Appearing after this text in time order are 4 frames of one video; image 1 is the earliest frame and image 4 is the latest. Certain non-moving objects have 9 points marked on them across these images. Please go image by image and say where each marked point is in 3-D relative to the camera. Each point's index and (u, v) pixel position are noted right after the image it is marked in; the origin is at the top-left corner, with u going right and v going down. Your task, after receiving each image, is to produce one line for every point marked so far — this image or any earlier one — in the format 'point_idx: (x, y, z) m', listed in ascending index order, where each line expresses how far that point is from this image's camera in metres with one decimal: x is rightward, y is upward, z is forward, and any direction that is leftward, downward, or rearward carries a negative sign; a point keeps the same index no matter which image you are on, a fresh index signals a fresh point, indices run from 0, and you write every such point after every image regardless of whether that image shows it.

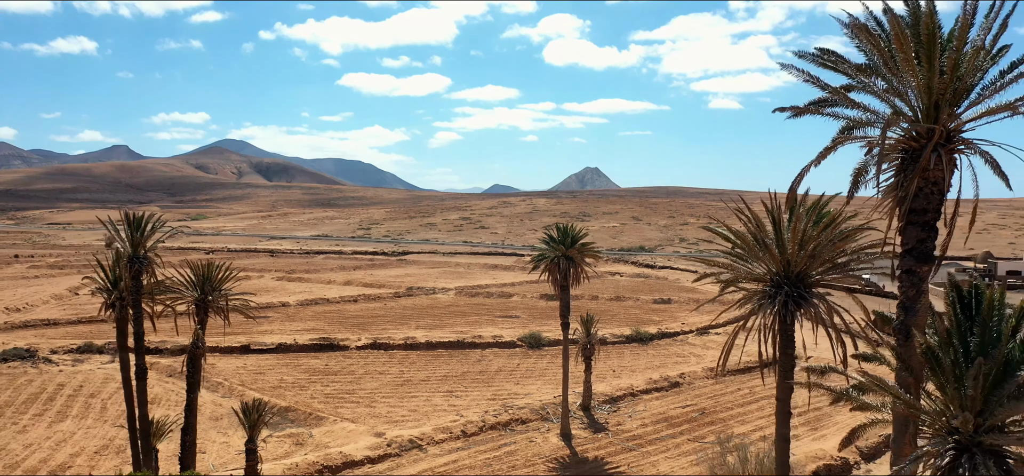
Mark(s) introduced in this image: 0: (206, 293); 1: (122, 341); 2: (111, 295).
0: (-7.8, -1.4, +15.5) m
1: (-9.7, -2.6, +15.3) m
2: (-9.8, -1.4, +14.9) m
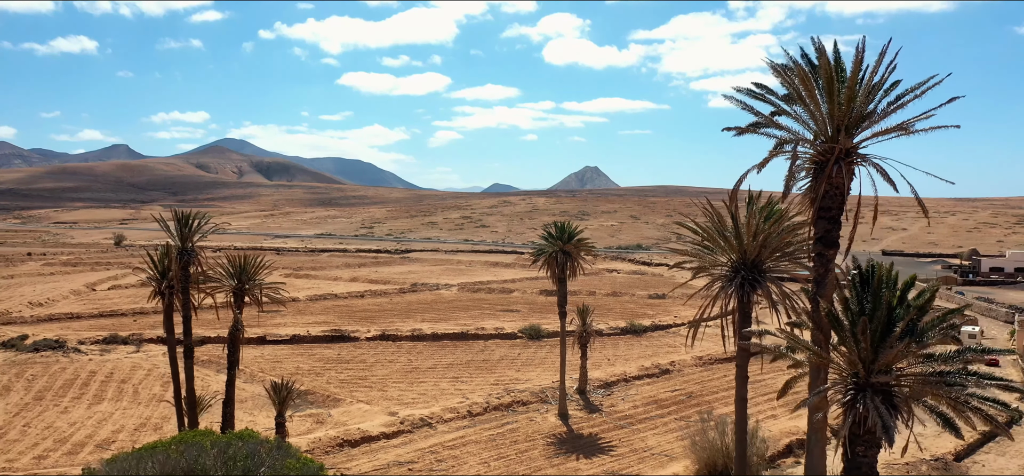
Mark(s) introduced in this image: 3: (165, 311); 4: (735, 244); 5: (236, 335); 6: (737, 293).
0: (-7.7, -1.3, +17.4) m
1: (-9.7, -2.4, +17.2) m
2: (-9.7, -1.2, +16.8) m
3: (-9.8, -2.0, +17.1) m
4: (+4.4, -0.1, +12.1) m
5: (-7.9, -2.8, +17.4) m
6: (+4.4, -1.1, +12.0) m
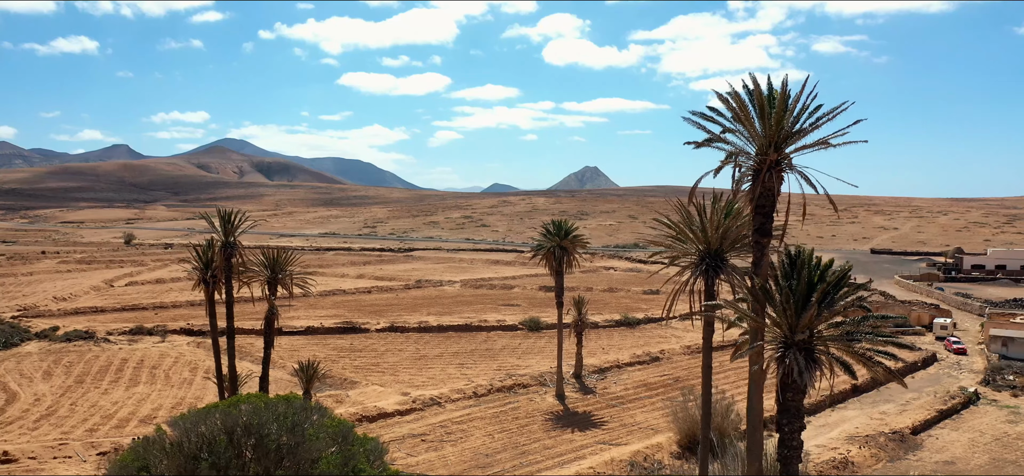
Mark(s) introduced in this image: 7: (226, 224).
0: (-7.6, -1.1, +19.7) m
1: (-9.6, -2.3, +19.5) m
2: (-9.7, -1.1, +19.1) m
3: (-9.7, -1.9, +19.4) m
4: (+4.5, 0.0, +14.4) m
5: (-7.8, -2.6, +19.7) m
6: (+4.5, -0.9, +14.3) m
7: (-8.7, +0.4, +18.4) m
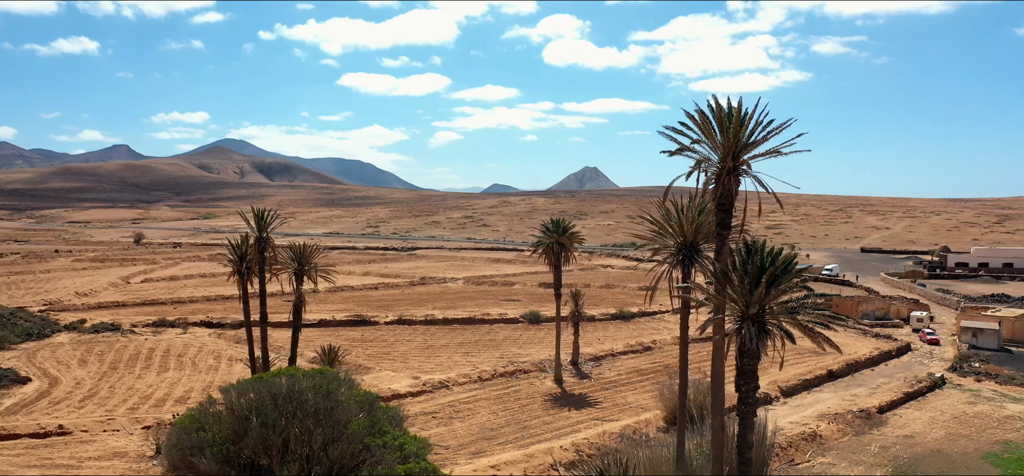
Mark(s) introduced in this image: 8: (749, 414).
0: (-7.5, -1.0, +21.9) m
1: (-9.5, -2.1, +21.7) m
2: (-9.6, -0.9, +21.3) m
3: (-9.6, -1.7, +21.6) m
4: (+4.6, +0.2, +16.6) m
5: (-7.8, -2.5, +21.9) m
6: (+4.6, -0.8, +16.5) m
7: (-8.6, +0.6, +20.6) m
8: (+6.1, -4.6, +15.6) m
